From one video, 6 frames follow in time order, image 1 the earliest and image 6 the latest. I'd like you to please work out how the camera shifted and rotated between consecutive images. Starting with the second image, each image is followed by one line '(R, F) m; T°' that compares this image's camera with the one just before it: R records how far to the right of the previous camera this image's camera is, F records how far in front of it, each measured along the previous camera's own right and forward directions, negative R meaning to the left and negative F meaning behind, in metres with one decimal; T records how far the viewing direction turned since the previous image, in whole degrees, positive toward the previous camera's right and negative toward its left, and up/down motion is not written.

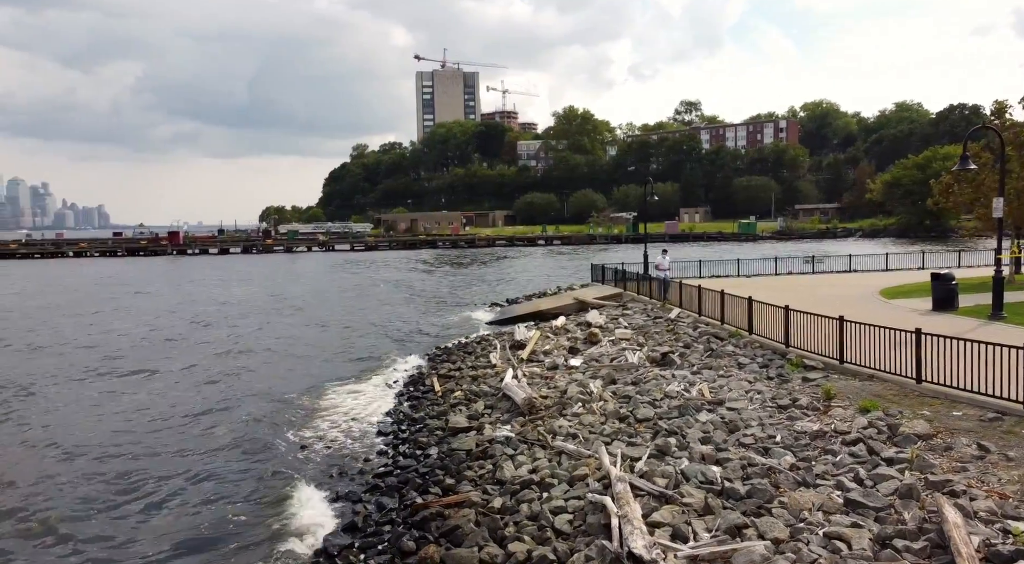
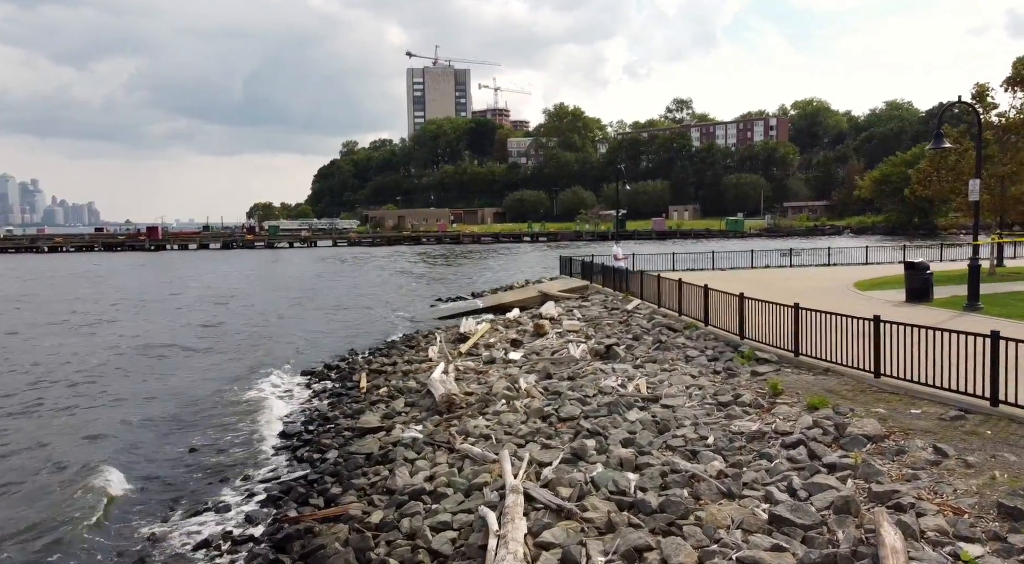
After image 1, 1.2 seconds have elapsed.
(+1.3, +1.5) m; +1°
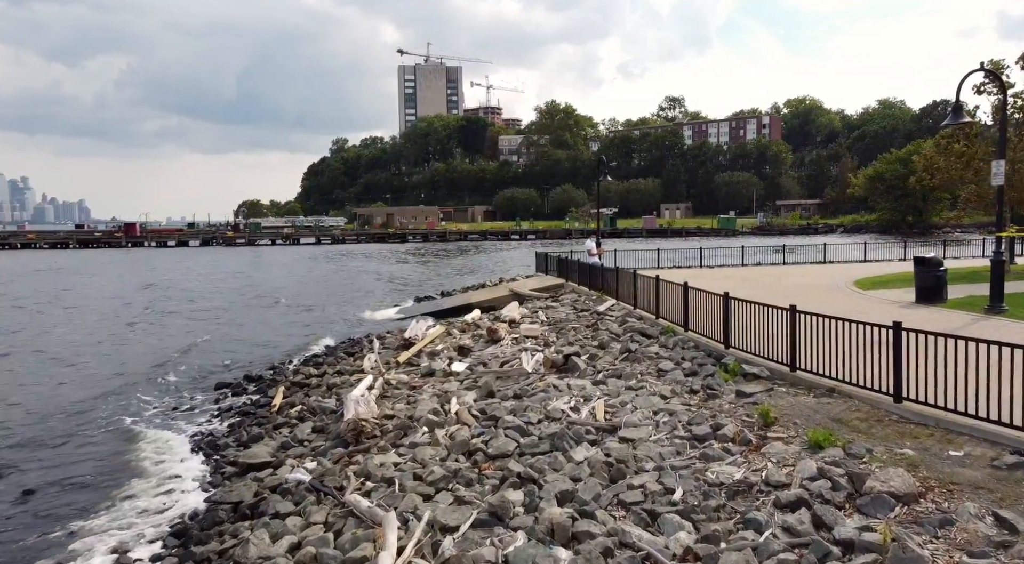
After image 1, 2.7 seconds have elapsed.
(+0.9, +2.7) m; +1°
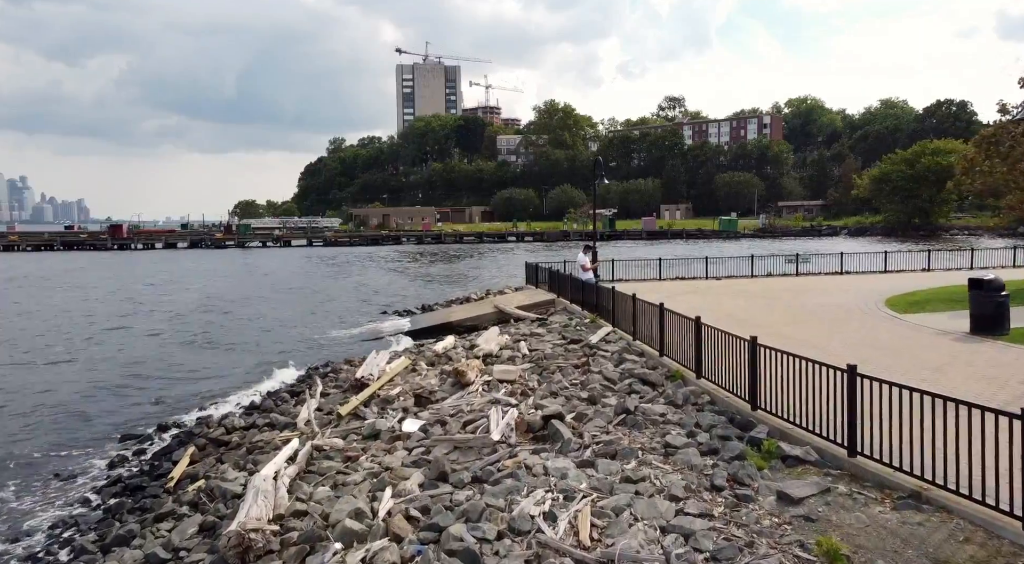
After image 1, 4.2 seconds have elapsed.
(+0.5, +3.0) m; 0°
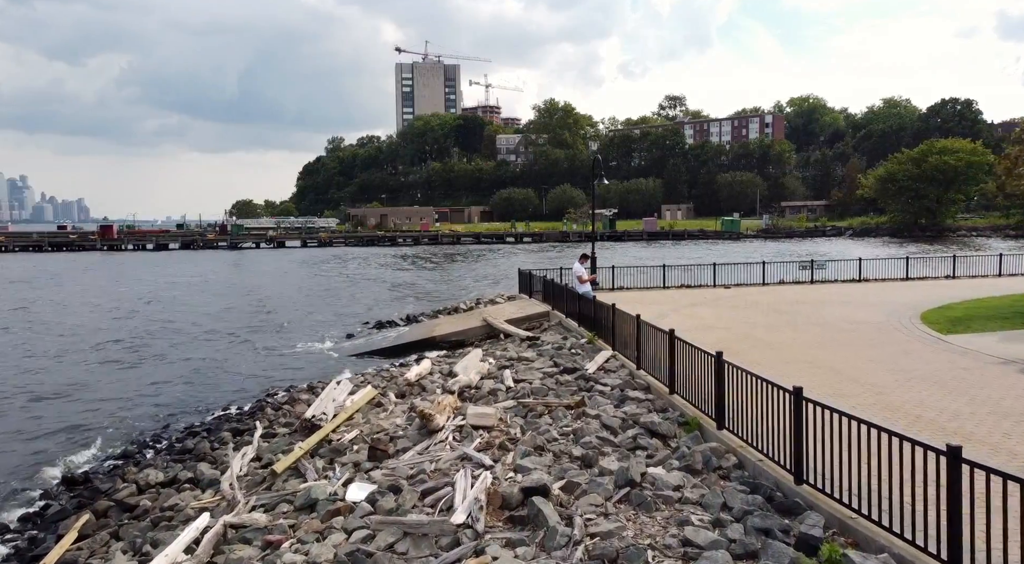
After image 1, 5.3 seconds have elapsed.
(+0.3, +2.4) m; 0°
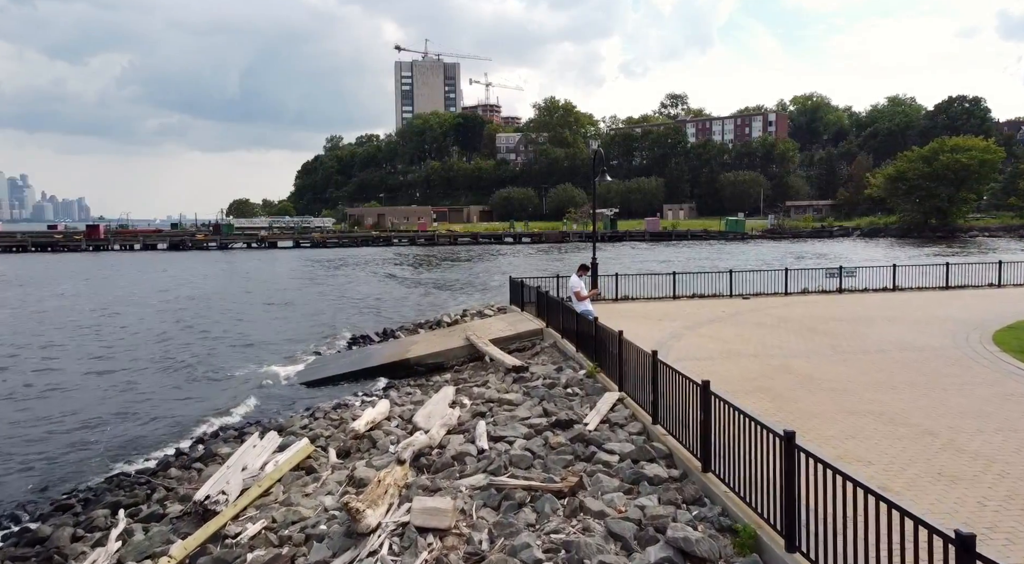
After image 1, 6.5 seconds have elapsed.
(+0.3, +3.3) m; 0°
